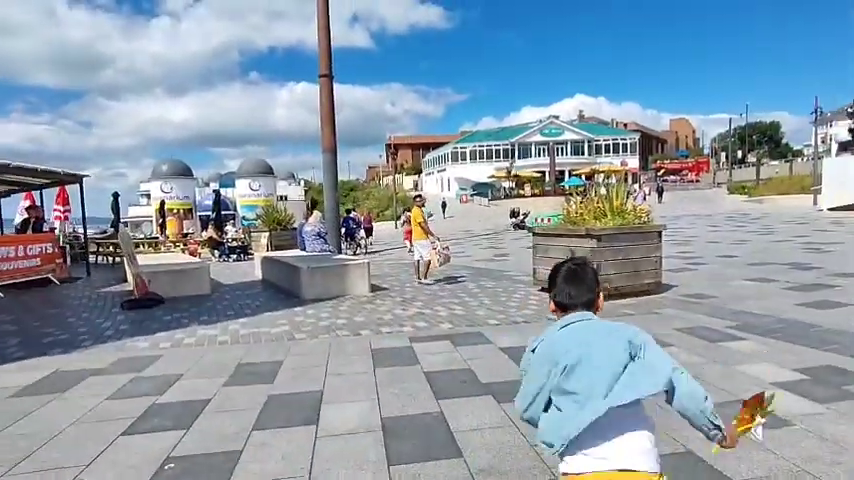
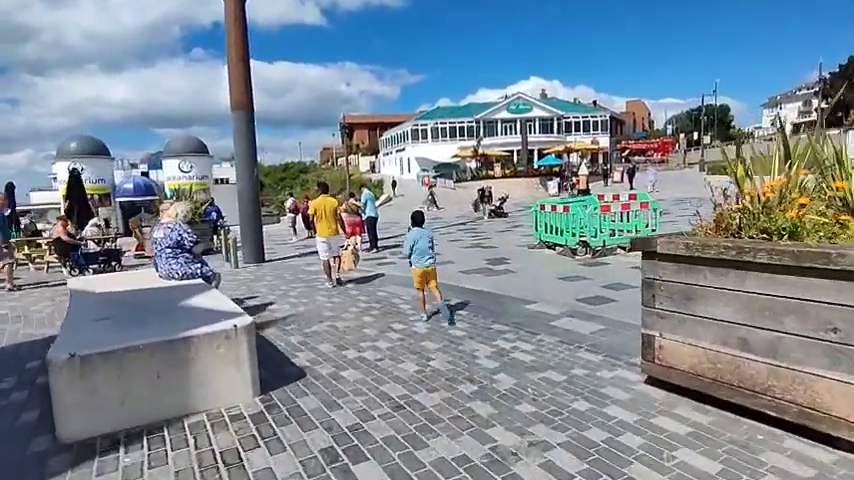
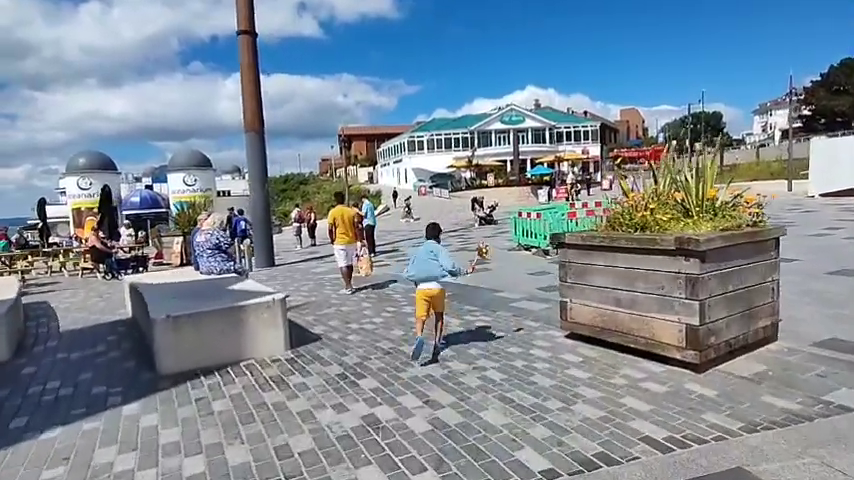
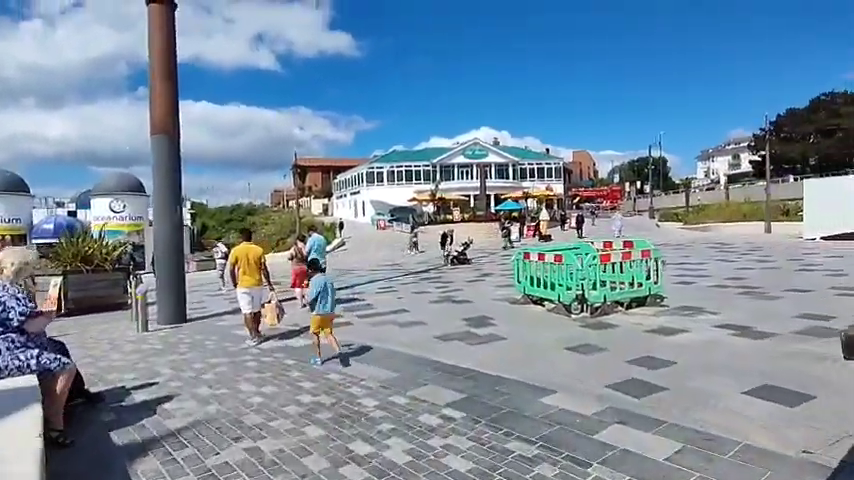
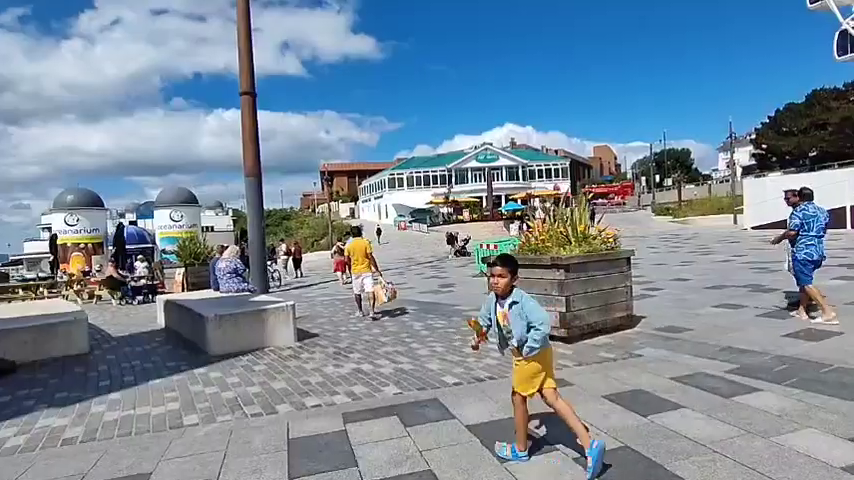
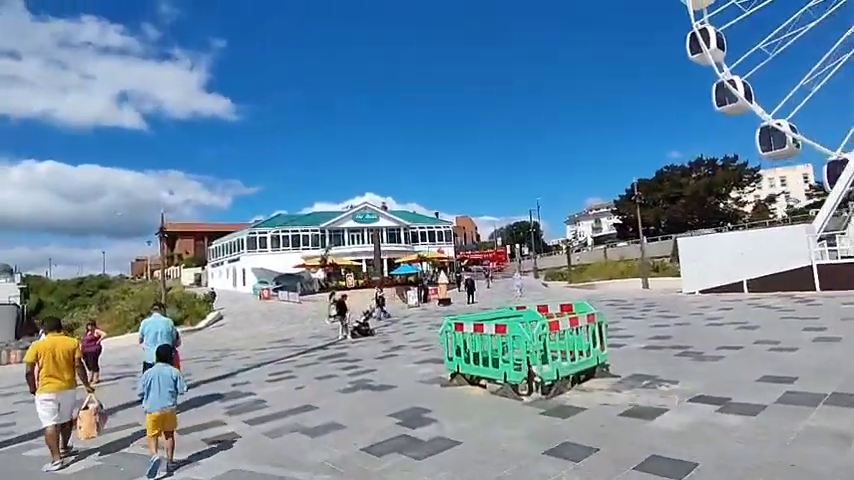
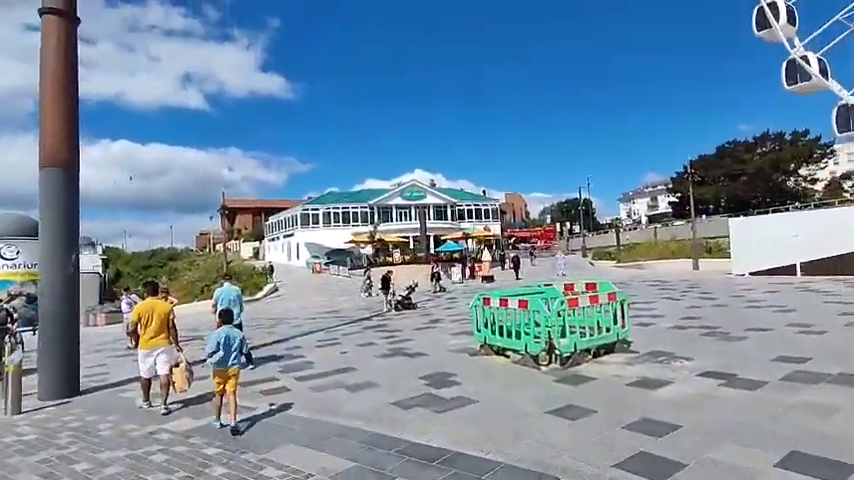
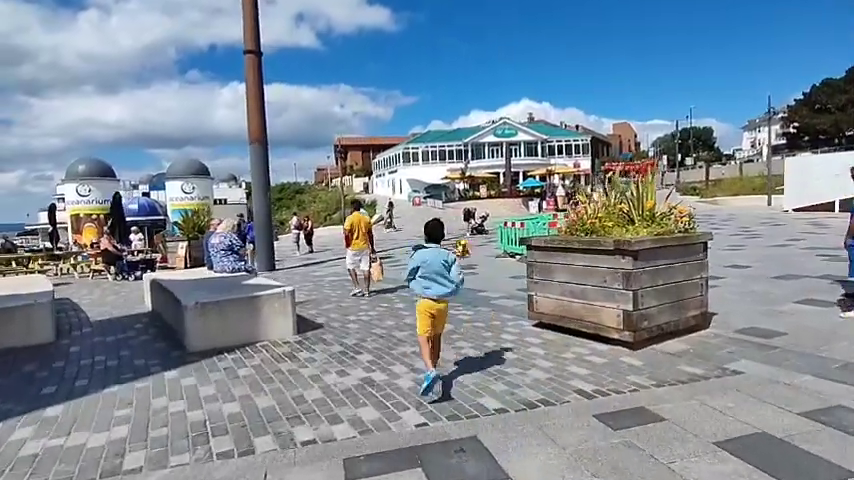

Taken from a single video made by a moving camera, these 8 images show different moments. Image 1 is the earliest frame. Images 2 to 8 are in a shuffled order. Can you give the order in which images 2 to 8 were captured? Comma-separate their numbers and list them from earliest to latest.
5, 8, 3, 2, 4, 7, 6
